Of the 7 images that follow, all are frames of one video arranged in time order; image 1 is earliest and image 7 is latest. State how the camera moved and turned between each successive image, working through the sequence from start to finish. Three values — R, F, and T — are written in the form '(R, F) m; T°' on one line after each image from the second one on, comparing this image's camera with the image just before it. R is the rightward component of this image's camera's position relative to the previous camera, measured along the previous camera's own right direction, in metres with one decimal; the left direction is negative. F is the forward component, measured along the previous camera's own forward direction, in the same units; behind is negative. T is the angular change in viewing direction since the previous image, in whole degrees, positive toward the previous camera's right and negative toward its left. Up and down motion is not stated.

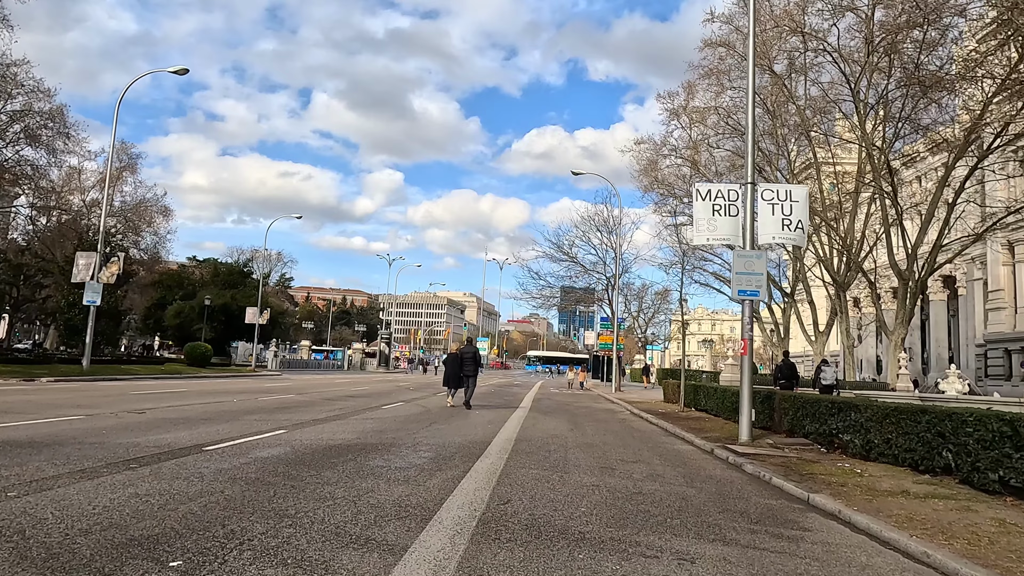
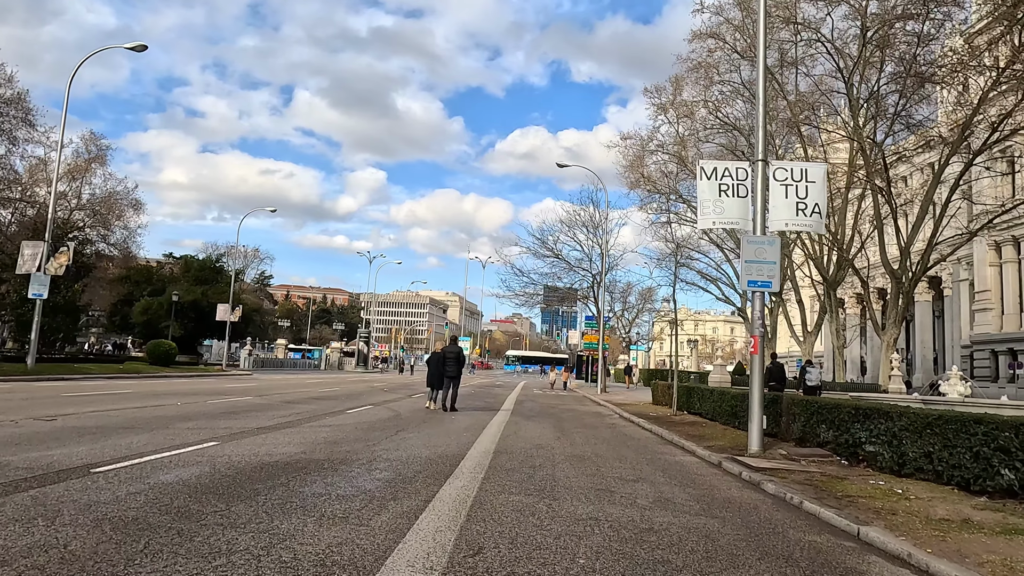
(0.0, +1.3) m; +1°
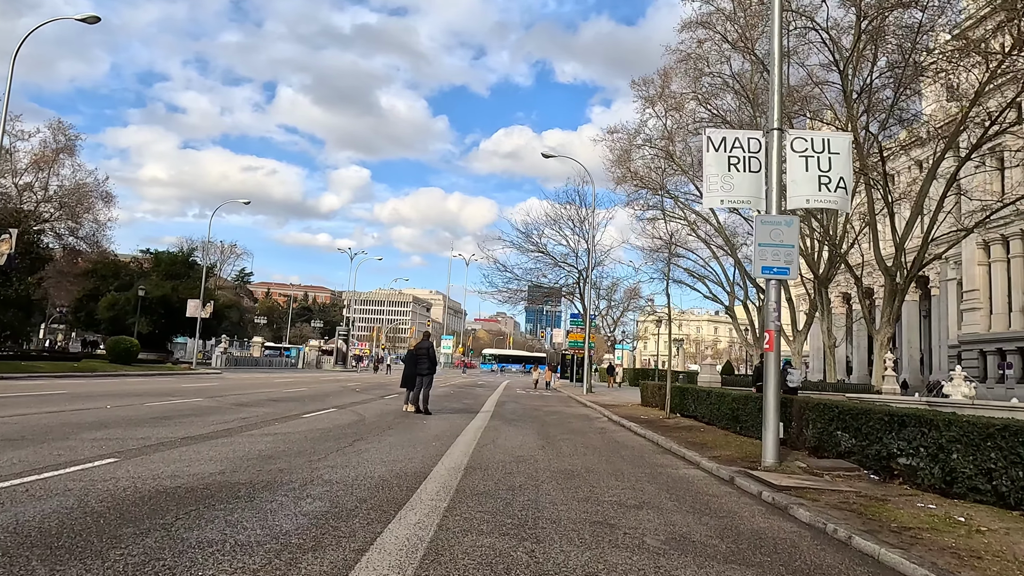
(+0.1, +1.4) m; +1°
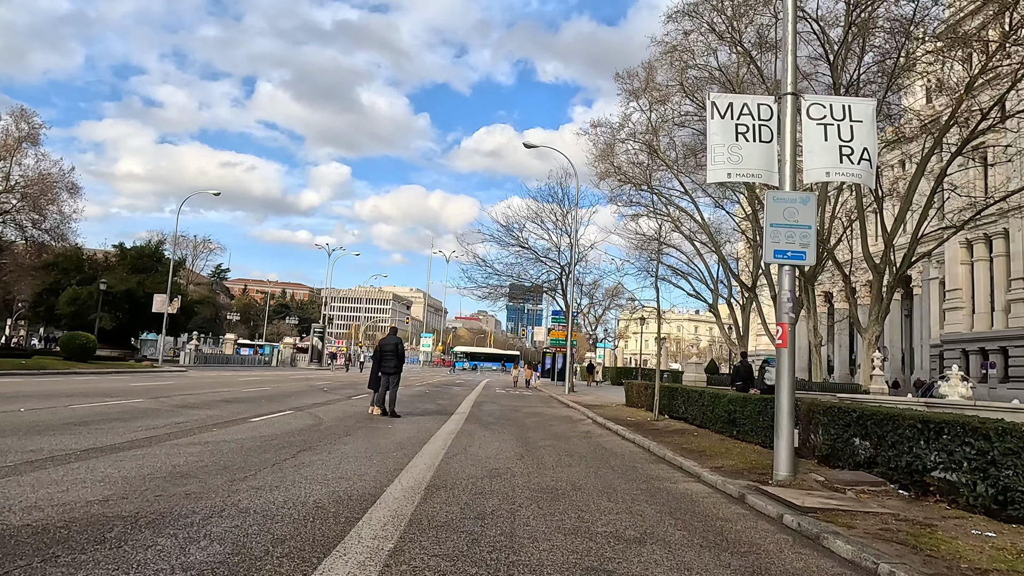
(+0.1, +1.2) m; +2°
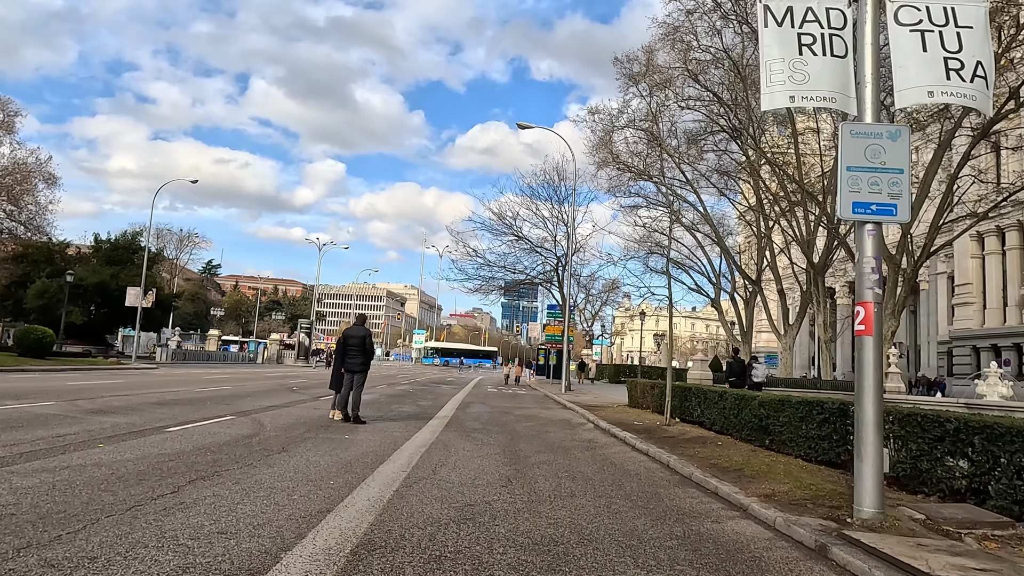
(+0.1, +2.0) m; 0°
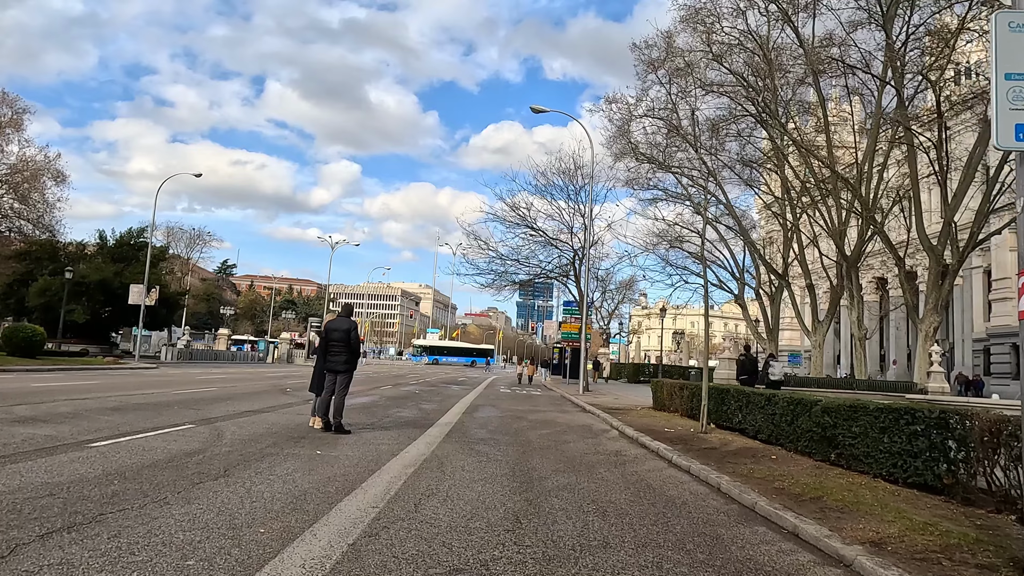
(0.0, +1.6) m; -1°
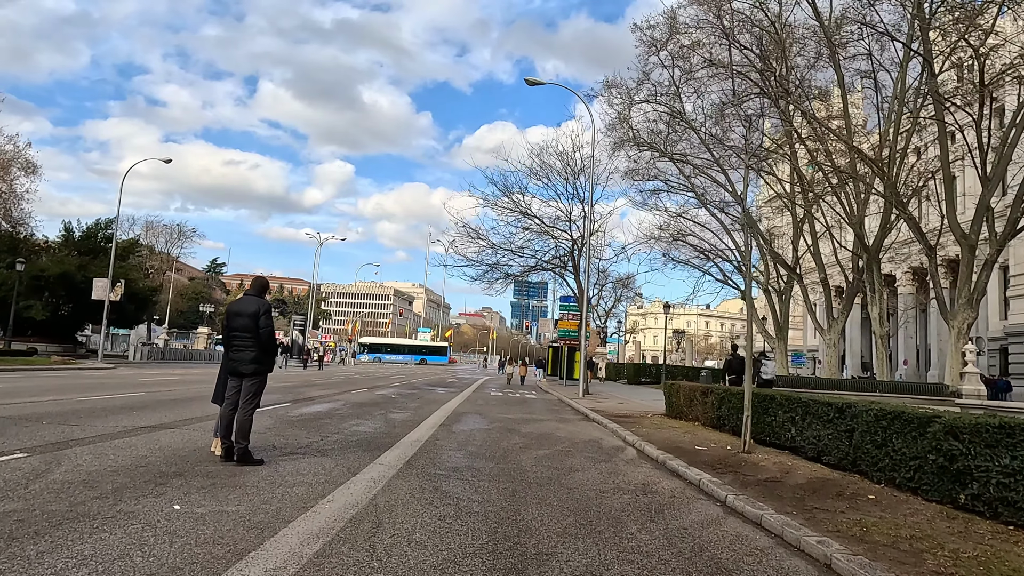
(+0.1, +2.5) m; +1°
